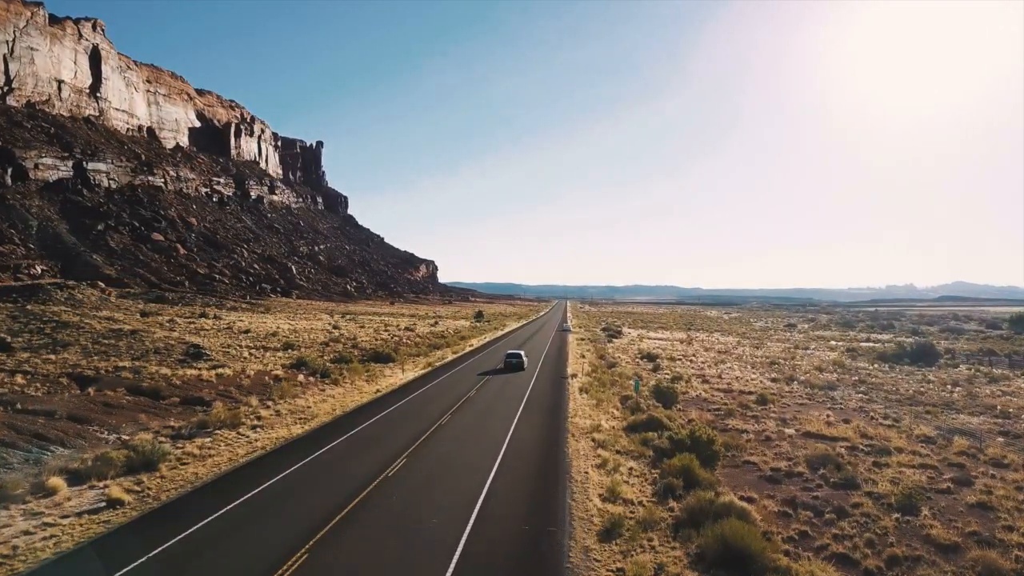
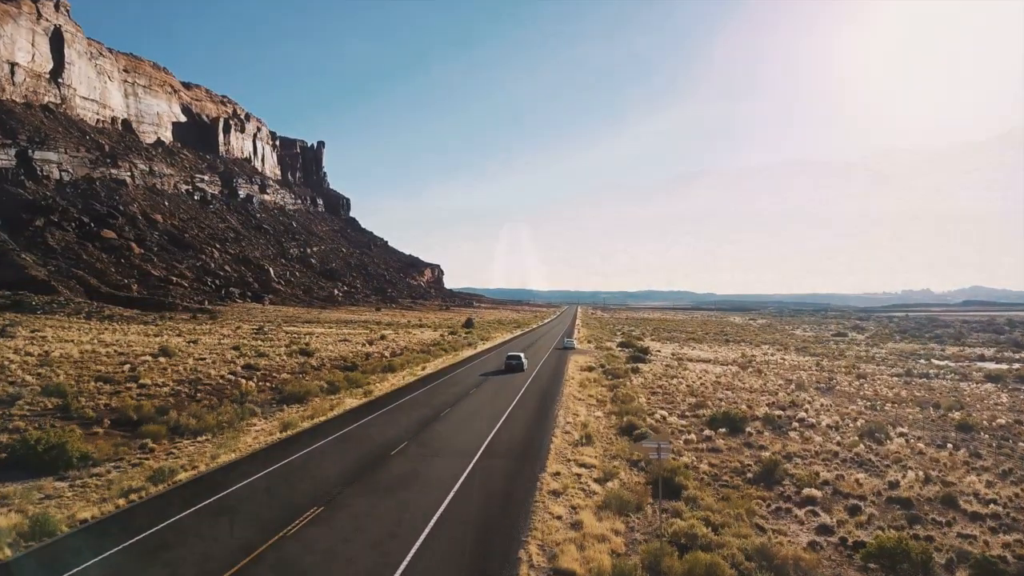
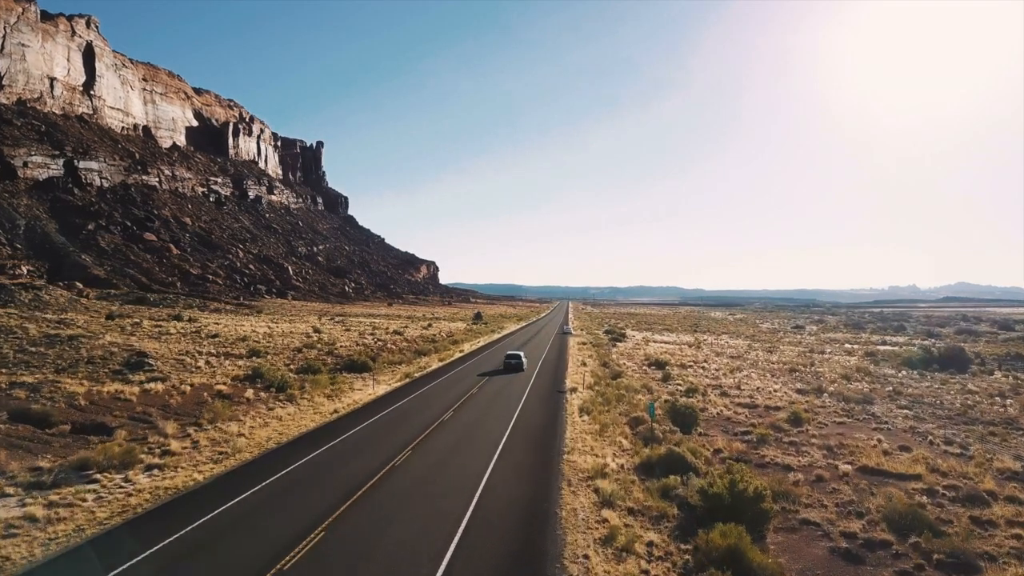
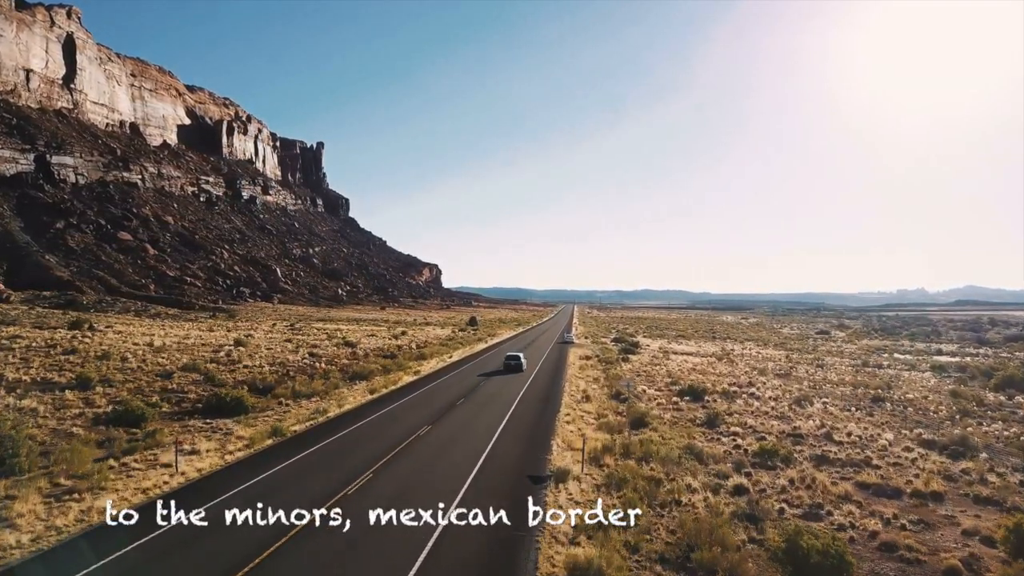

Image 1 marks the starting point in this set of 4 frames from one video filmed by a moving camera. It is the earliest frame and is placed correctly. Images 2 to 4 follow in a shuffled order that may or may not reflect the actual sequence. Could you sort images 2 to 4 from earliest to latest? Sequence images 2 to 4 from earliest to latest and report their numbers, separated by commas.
3, 4, 2
